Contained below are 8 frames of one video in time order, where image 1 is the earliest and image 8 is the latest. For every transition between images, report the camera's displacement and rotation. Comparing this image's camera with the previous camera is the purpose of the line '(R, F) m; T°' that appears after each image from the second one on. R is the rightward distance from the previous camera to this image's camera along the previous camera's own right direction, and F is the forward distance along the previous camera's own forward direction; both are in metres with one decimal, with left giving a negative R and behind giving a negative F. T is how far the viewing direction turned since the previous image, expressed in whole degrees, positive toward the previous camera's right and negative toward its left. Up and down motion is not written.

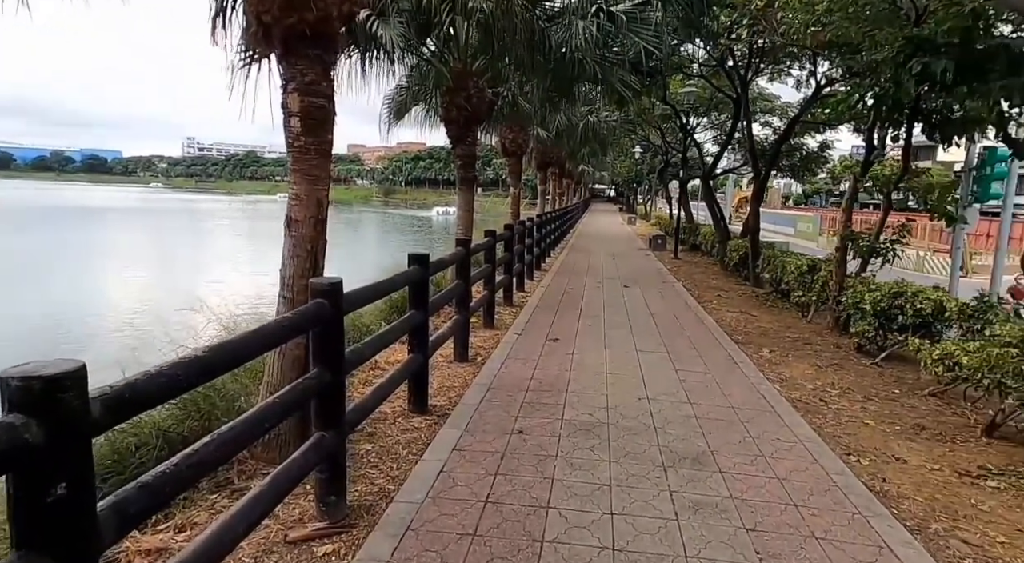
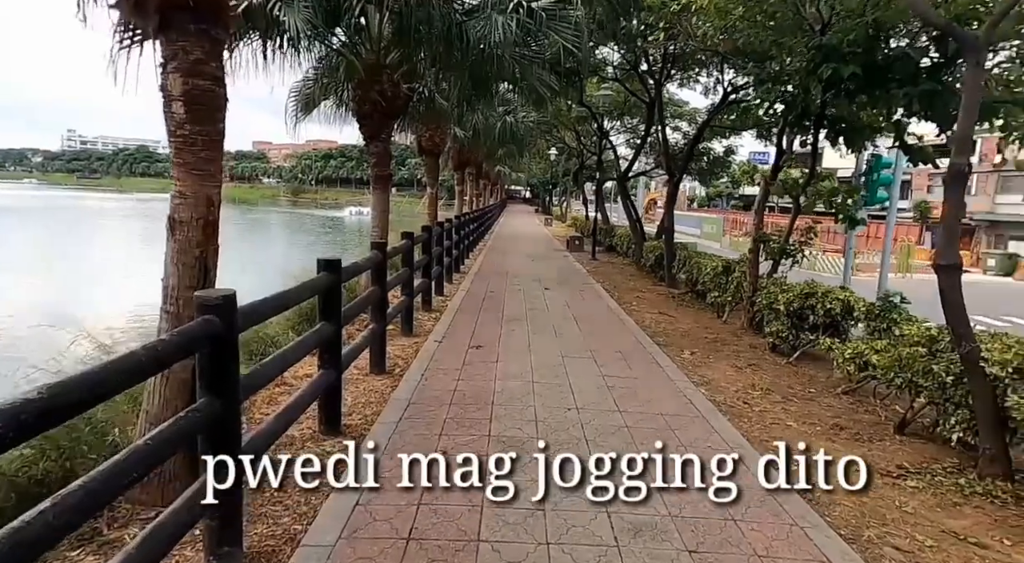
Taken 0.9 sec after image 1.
(0.0, +0.2) m; +7°
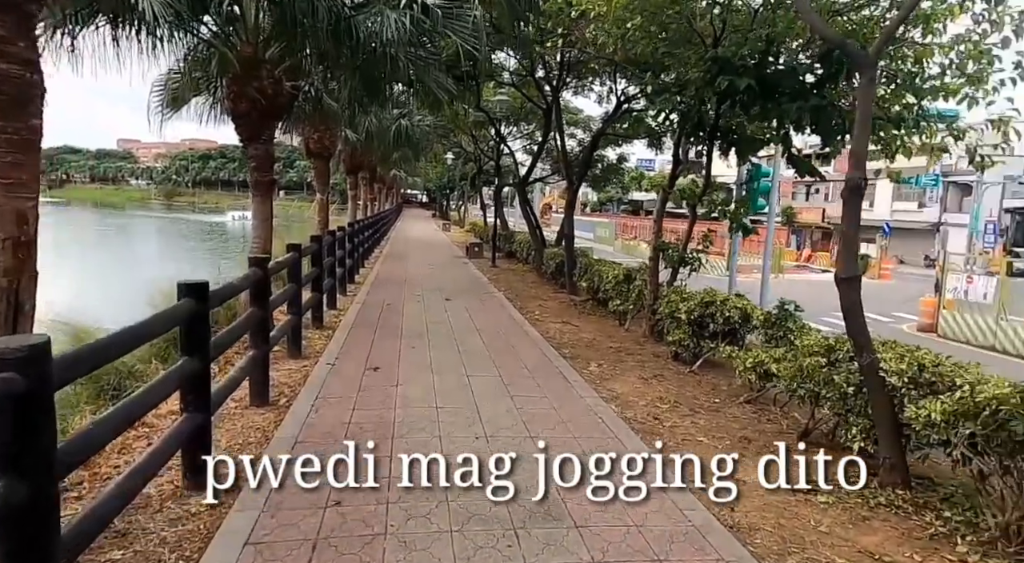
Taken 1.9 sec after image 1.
(0.0, +0.3) m; +9°
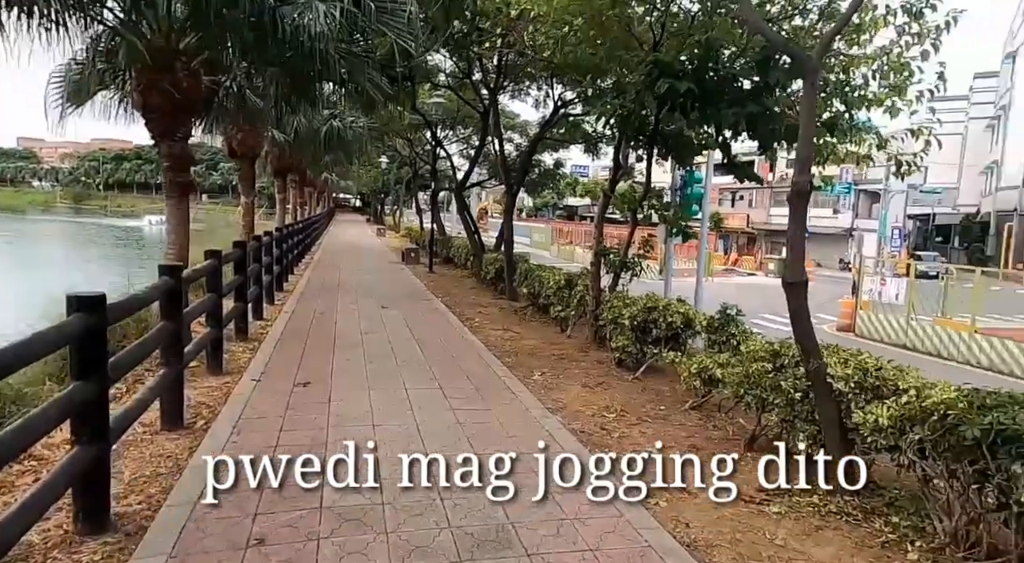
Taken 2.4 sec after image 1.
(0.0, +0.2) m; +6°
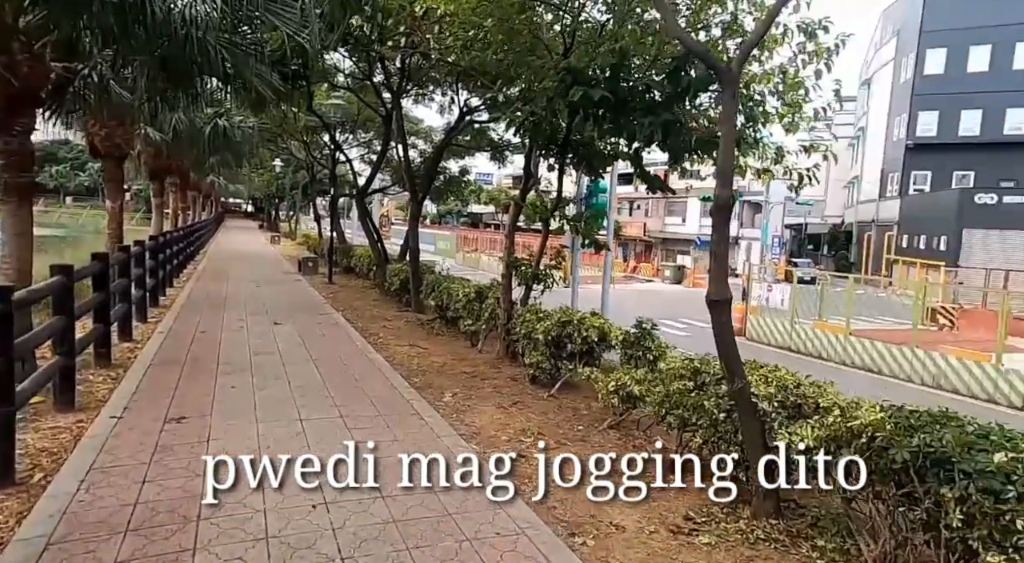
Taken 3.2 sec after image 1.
(0.0, +0.3) m; +8°
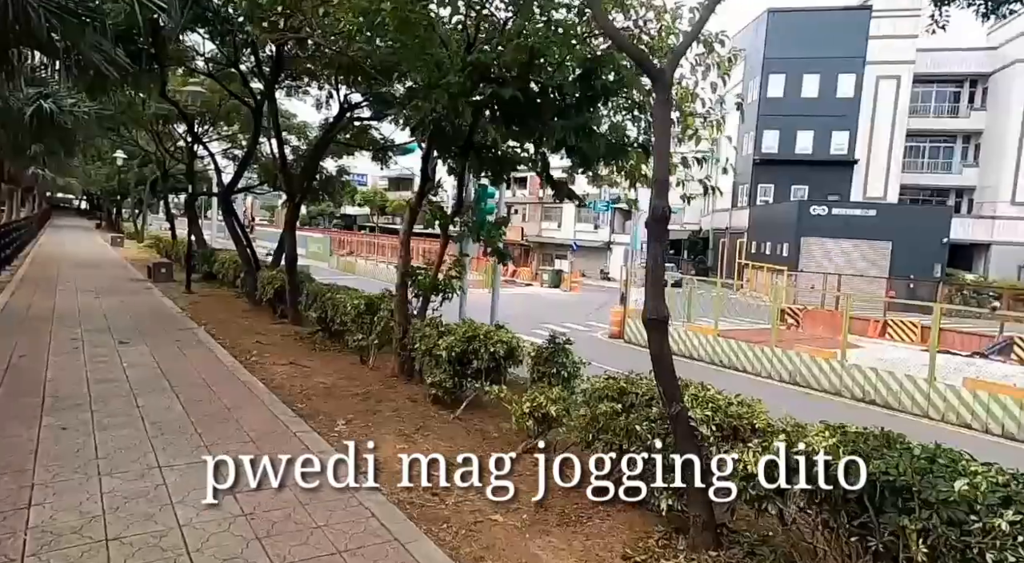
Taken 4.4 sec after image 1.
(-0.2, +0.4) m; +11°
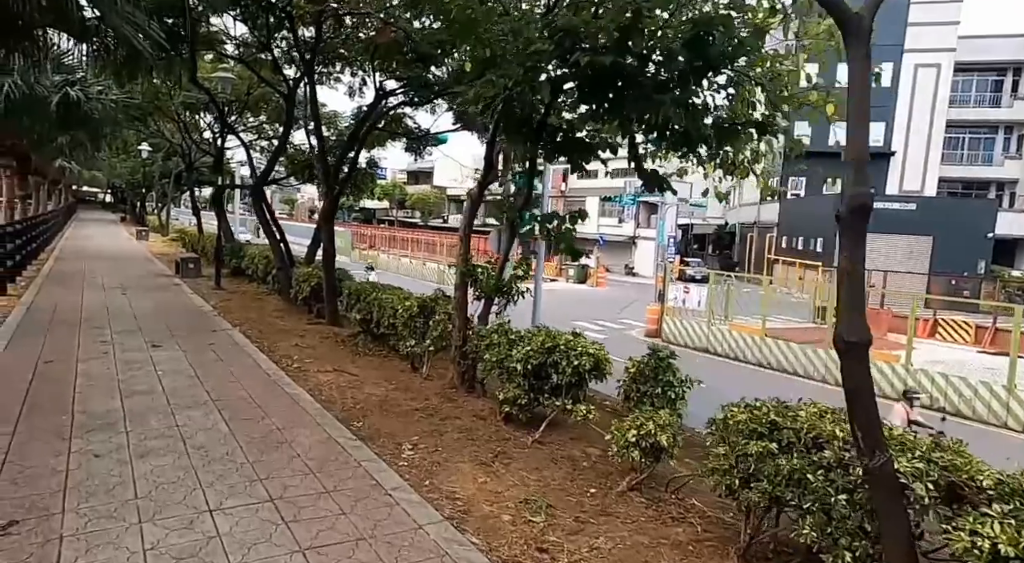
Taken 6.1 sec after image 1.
(-0.5, +0.7) m; -2°
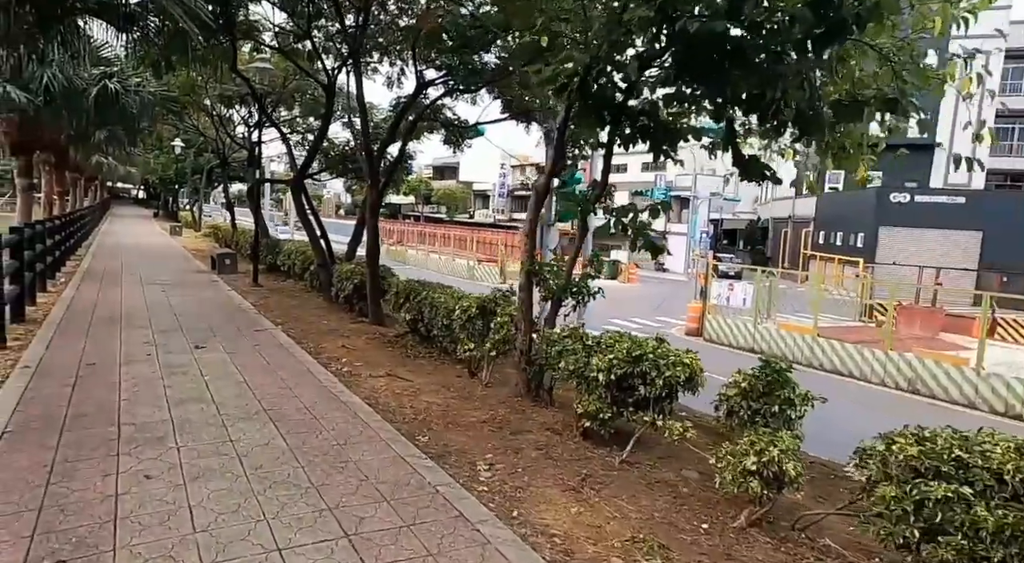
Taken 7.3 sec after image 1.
(-0.4, +0.5) m; -2°
